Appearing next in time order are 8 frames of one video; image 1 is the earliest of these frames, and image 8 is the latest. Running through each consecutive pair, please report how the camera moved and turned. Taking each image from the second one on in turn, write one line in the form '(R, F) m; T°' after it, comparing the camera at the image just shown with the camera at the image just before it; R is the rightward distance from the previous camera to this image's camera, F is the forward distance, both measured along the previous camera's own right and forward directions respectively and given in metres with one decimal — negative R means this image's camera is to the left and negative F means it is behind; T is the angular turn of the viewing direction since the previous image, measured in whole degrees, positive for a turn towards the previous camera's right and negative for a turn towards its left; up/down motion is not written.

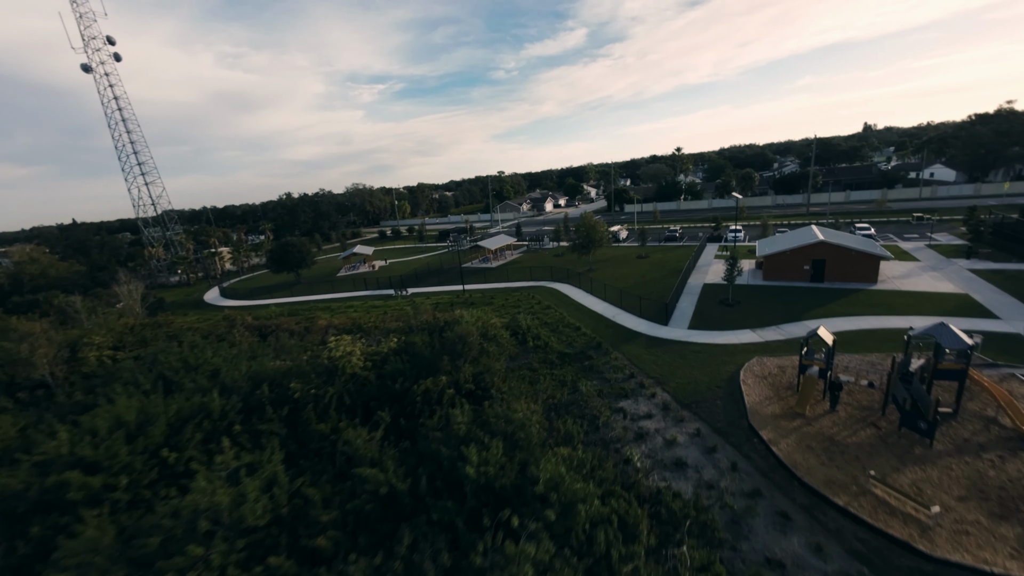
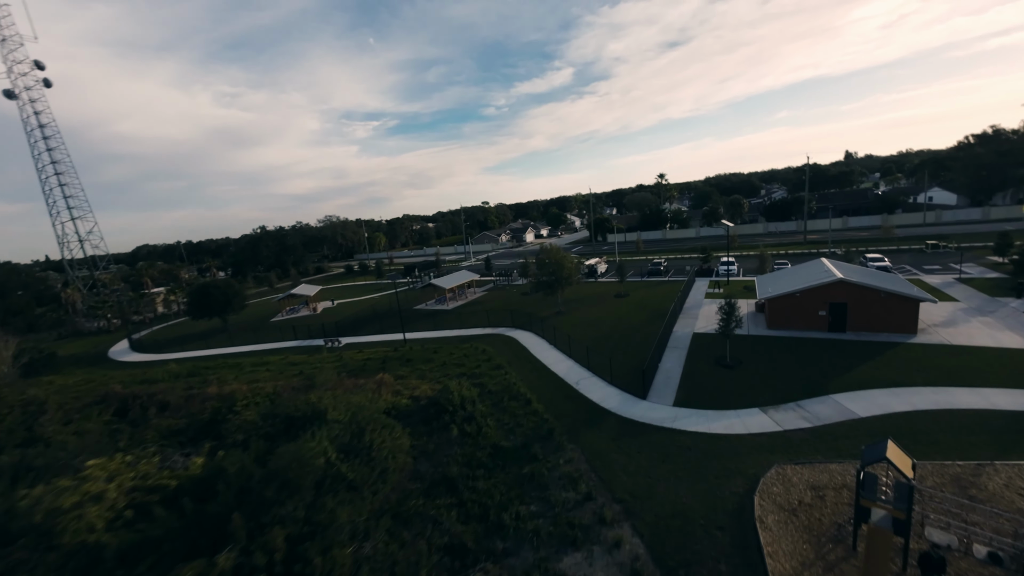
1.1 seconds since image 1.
(+3.7, +6.8) m; +1°
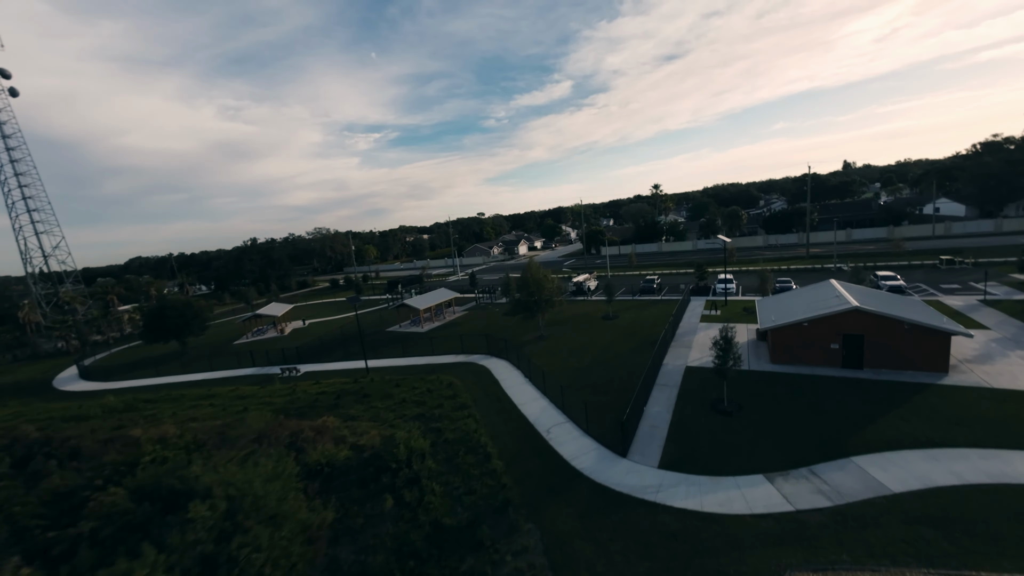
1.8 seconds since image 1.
(+2.0, +3.3) m; 0°
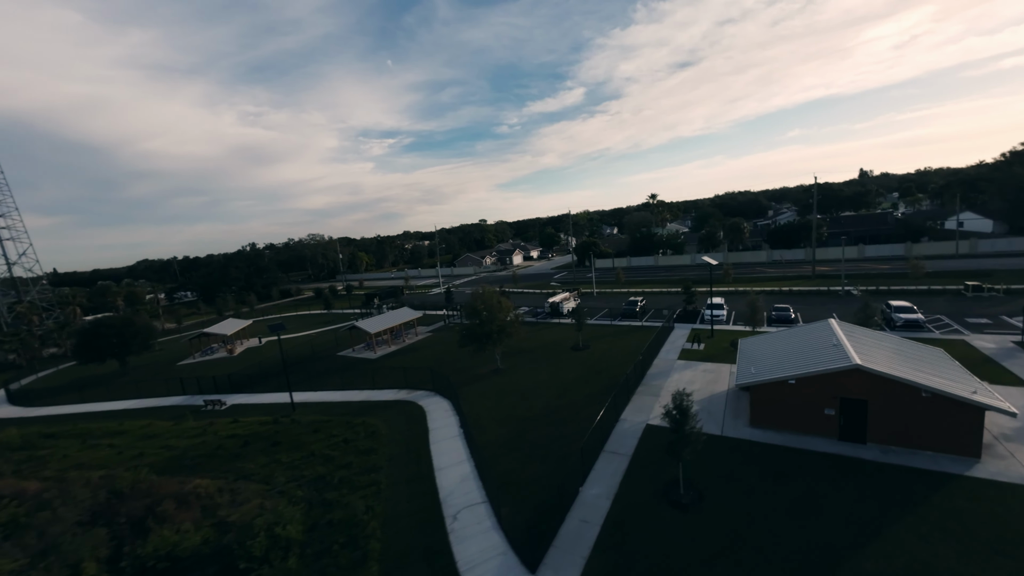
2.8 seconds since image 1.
(+4.2, +4.1) m; -1°
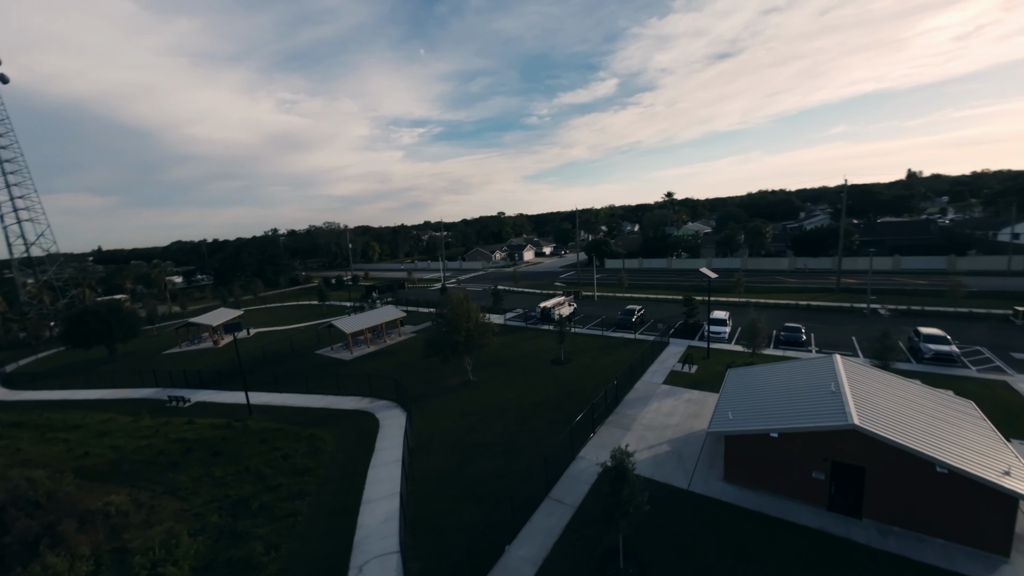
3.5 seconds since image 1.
(+3.2, +2.4) m; -3°
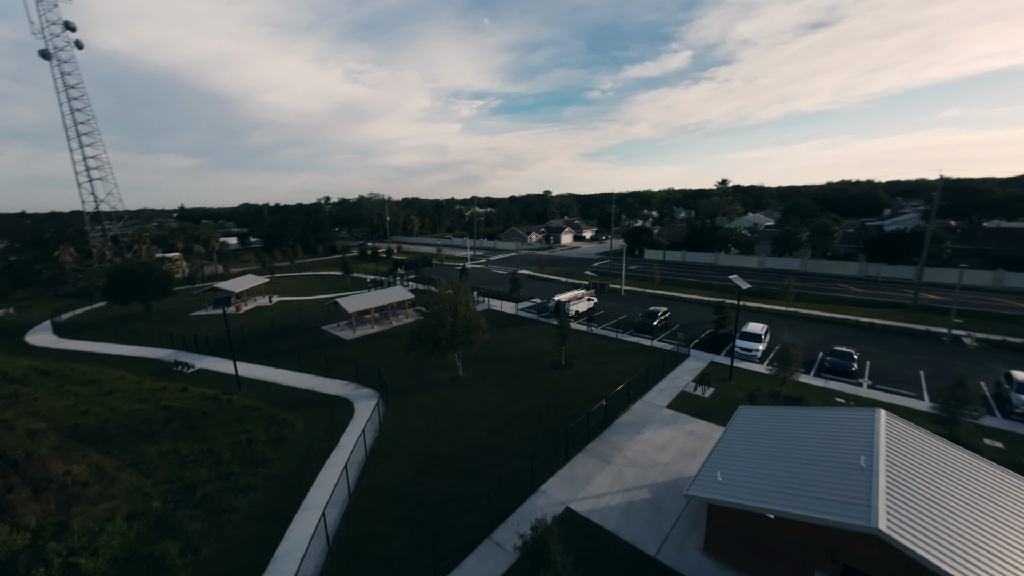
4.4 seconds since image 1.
(+3.0, +2.7) m; -7°
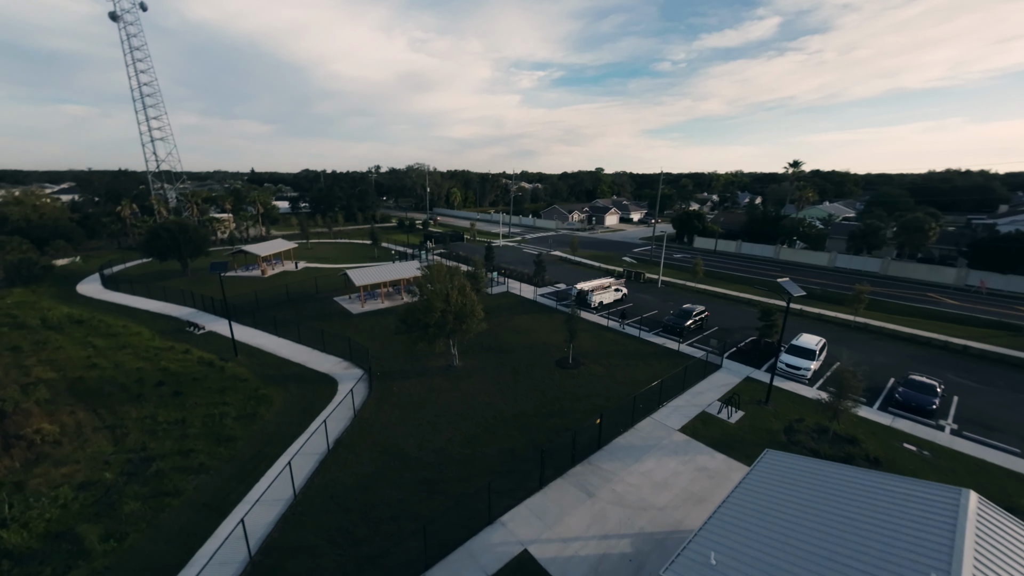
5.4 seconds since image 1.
(+2.3, +2.9) m; -7°
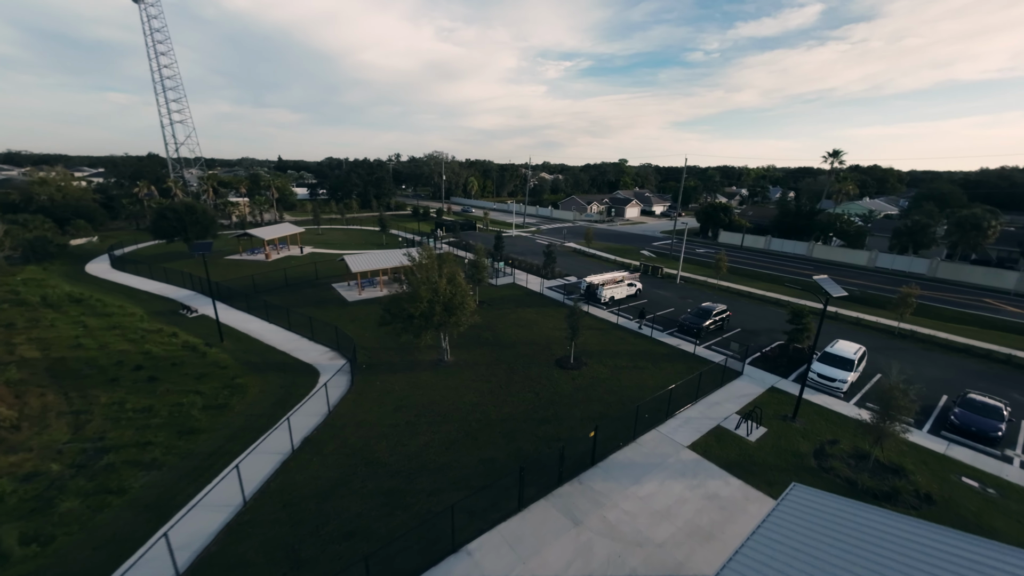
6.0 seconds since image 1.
(+1.2, +2.1) m; -3°
